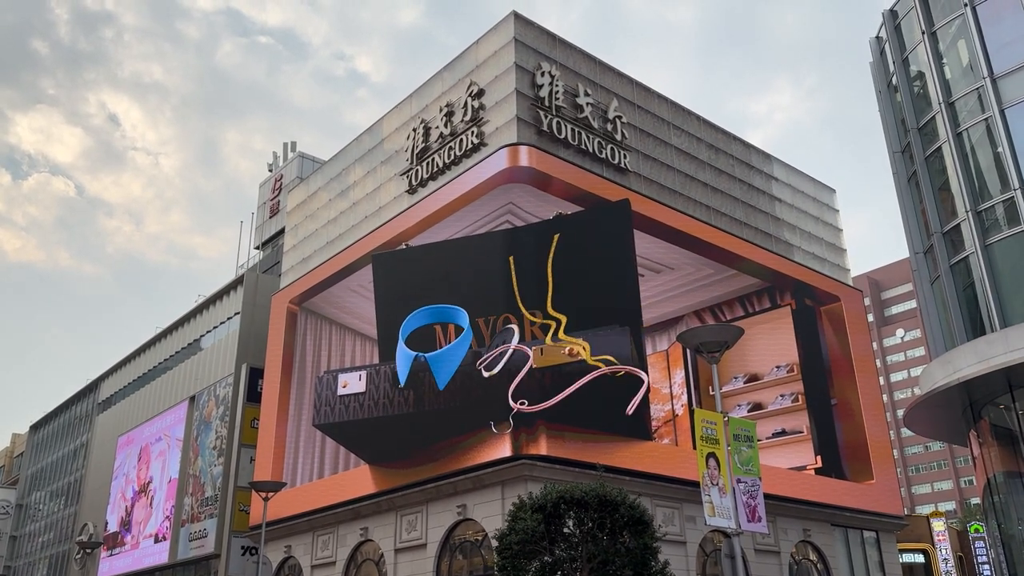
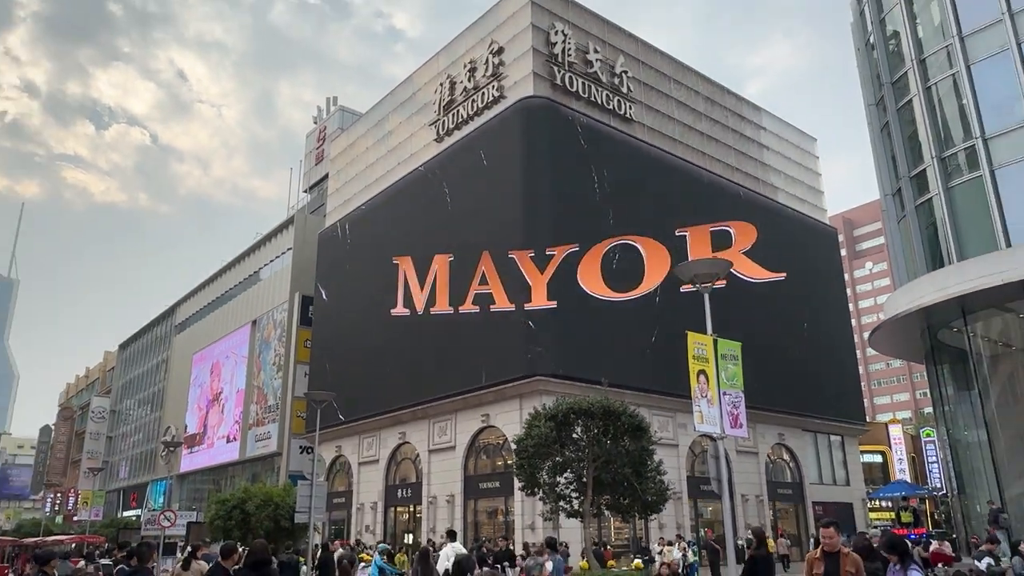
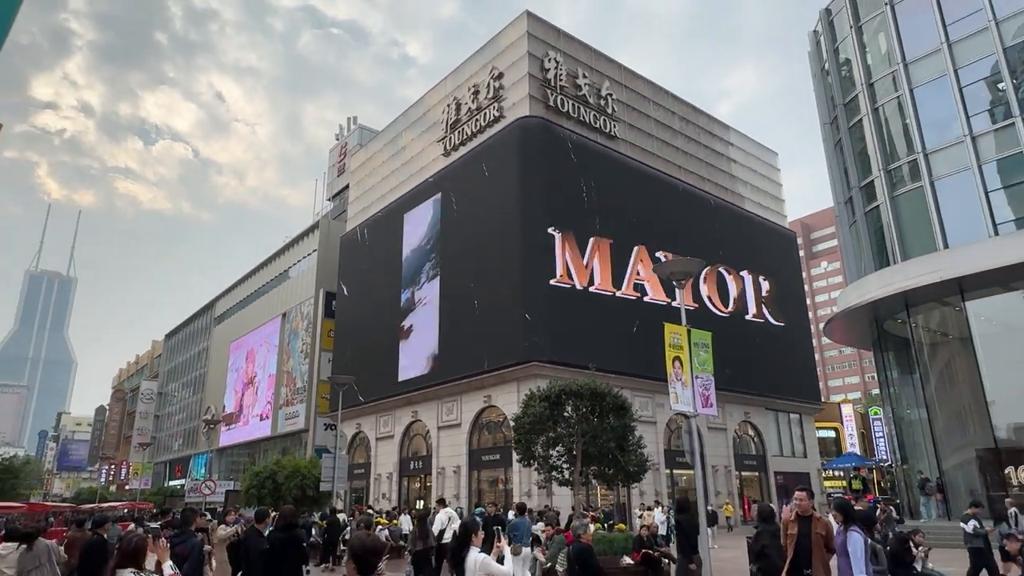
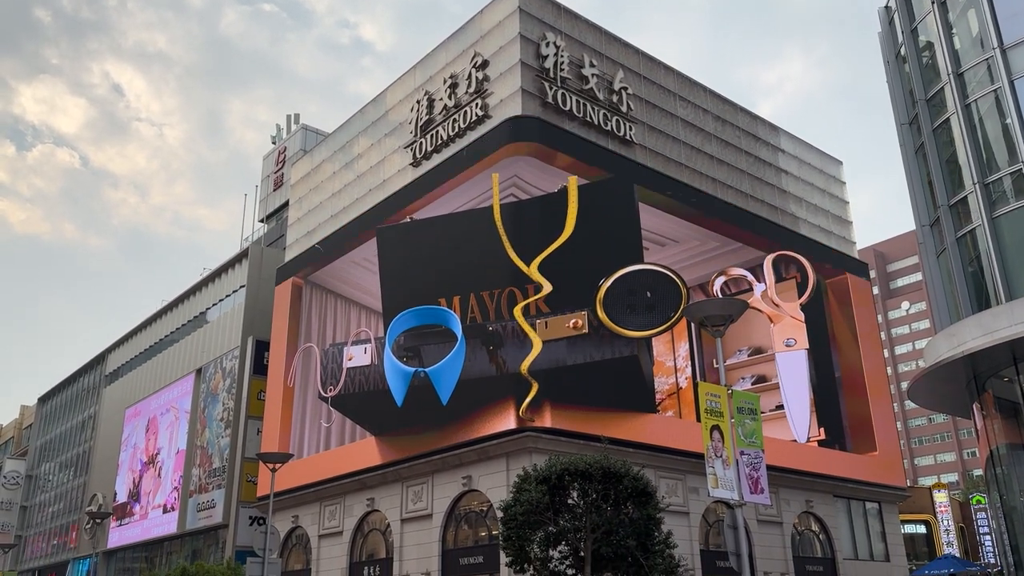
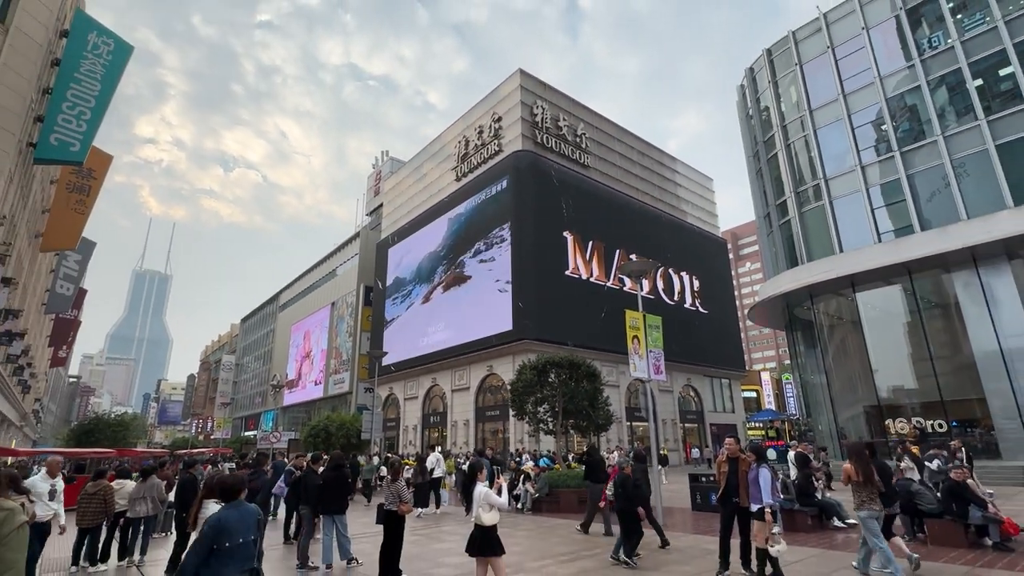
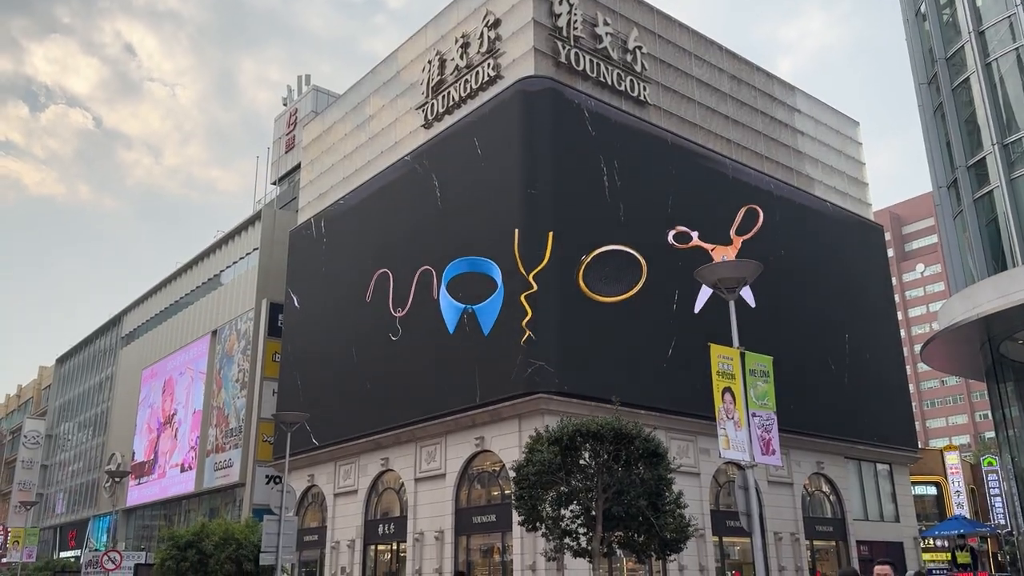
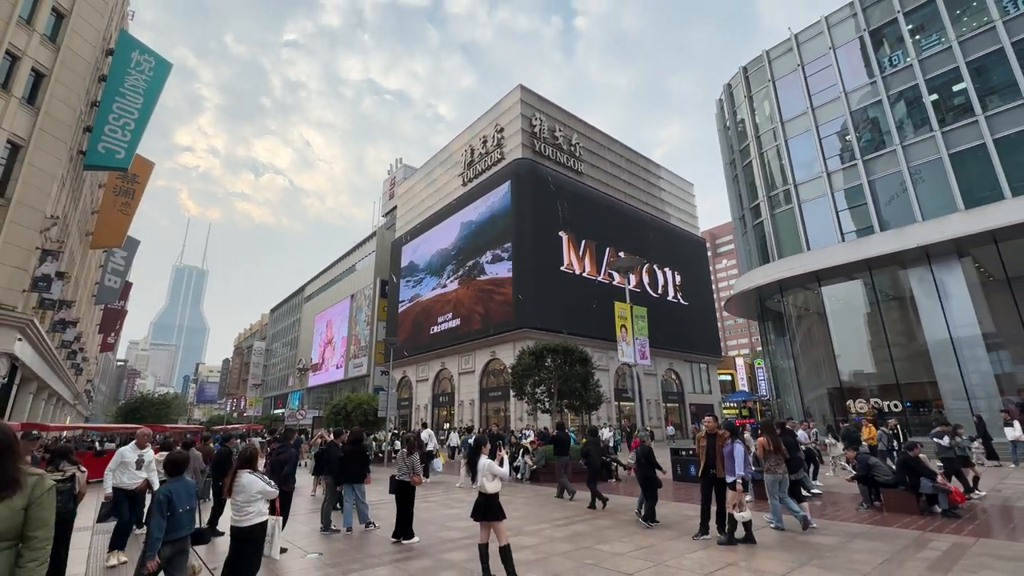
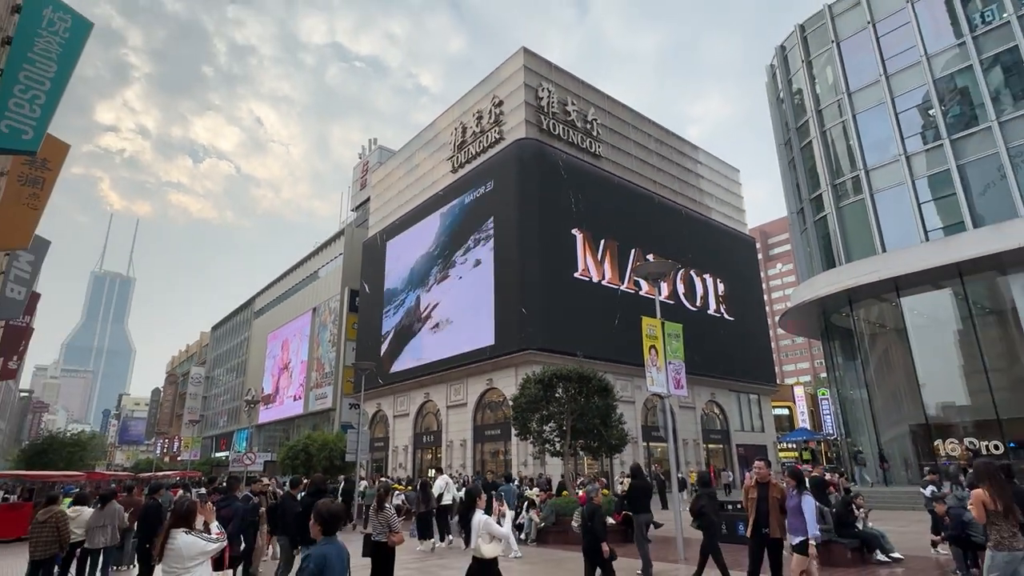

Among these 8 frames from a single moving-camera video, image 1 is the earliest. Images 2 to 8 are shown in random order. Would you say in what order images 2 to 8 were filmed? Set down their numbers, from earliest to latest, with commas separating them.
4, 6, 2, 3, 8, 5, 7
